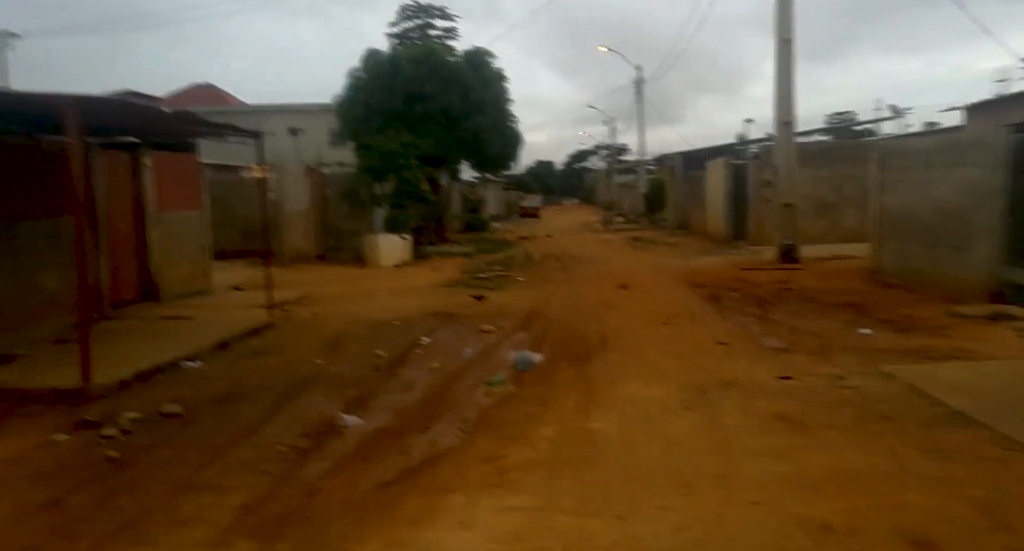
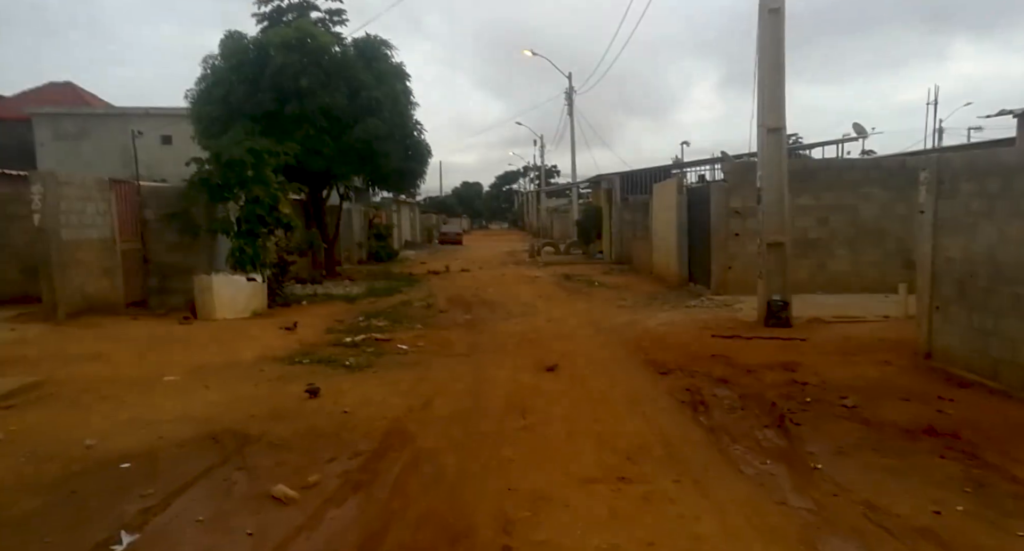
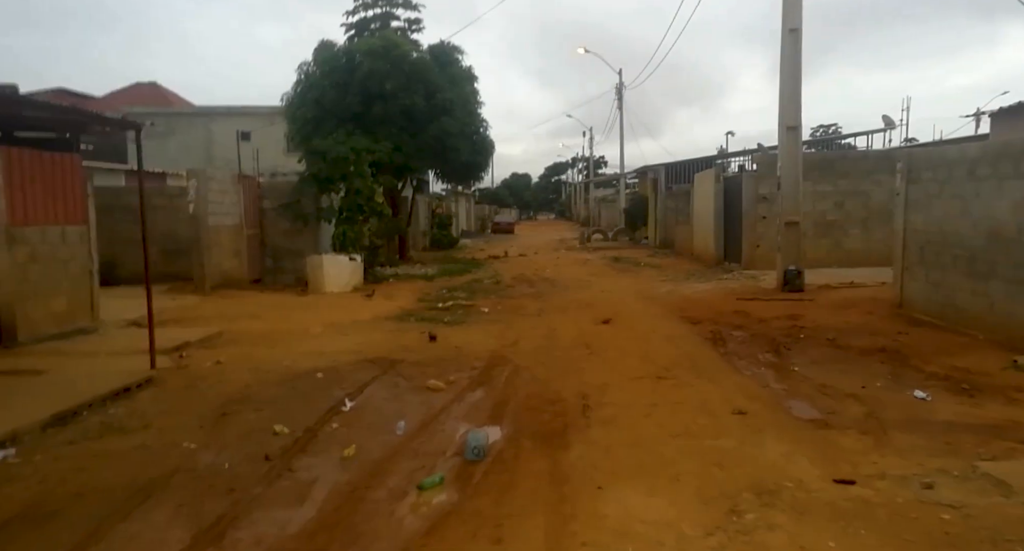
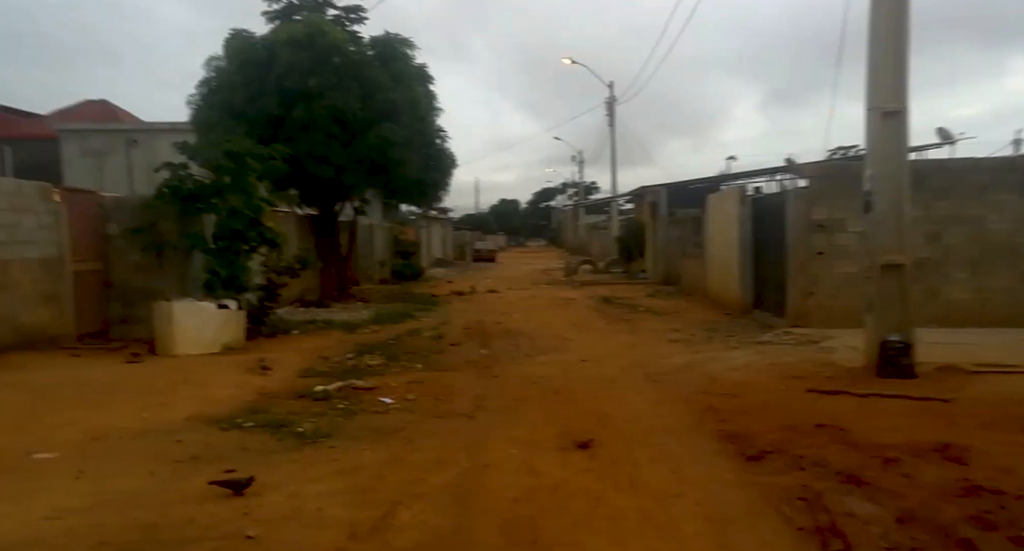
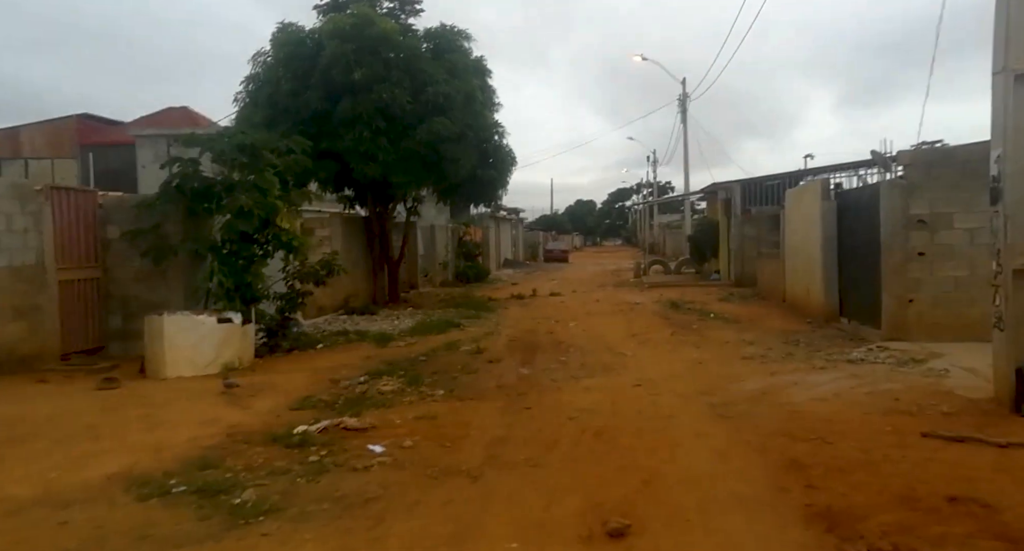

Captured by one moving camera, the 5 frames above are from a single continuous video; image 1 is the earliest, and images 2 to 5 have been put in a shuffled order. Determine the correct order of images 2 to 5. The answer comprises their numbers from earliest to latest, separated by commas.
3, 2, 4, 5
